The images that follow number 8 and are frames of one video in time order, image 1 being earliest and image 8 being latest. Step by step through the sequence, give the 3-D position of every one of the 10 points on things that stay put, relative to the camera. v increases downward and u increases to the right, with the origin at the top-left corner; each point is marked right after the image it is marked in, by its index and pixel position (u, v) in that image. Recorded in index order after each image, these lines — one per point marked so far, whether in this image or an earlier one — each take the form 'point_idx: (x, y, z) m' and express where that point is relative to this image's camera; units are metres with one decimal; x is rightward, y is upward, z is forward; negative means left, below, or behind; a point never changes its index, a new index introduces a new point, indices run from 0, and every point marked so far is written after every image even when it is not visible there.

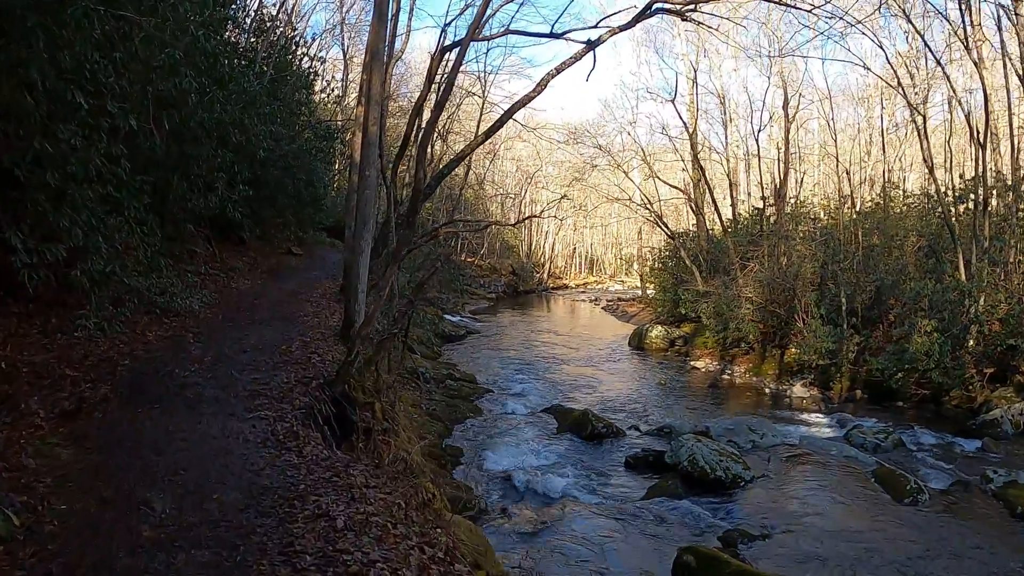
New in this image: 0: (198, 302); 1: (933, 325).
0: (-5.4, -0.4, +11.4) m
1: (+9.6, -0.8, +14.8) m
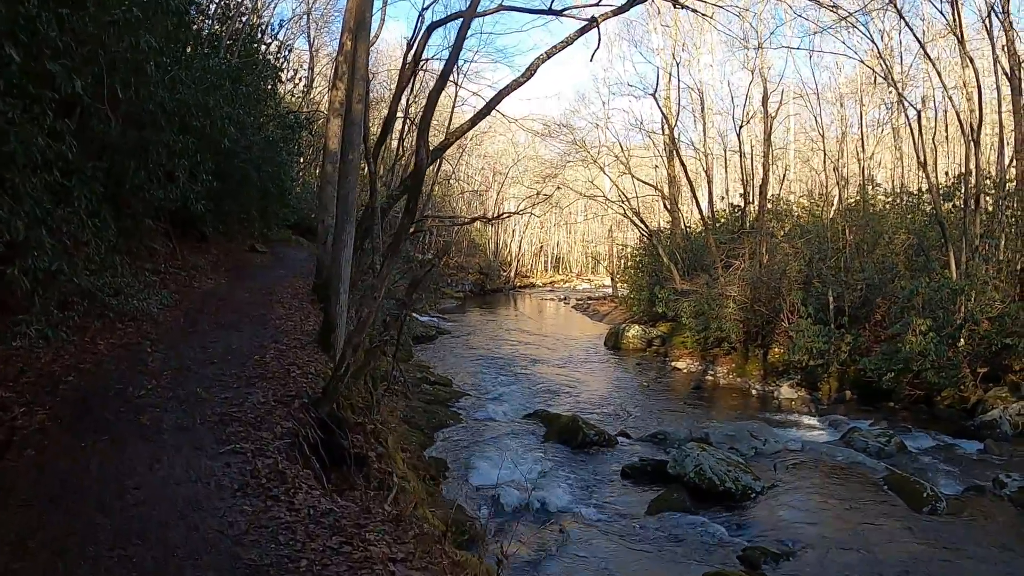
0: (-5.5, -0.4, +10.3) m
1: (+9.2, -0.8, +14.6) m
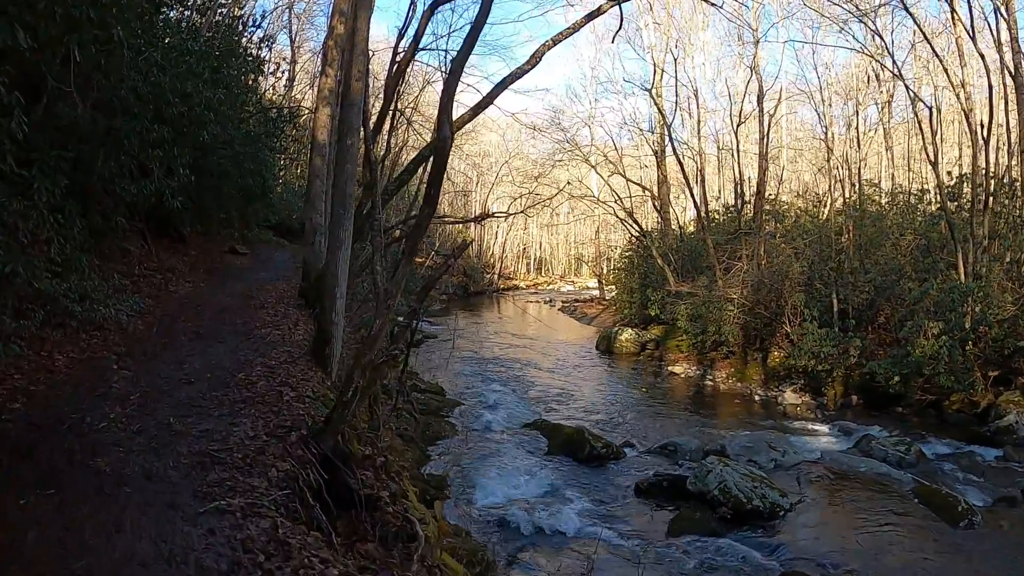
0: (-5.5, -0.4, +9.4) m
1: (+9.2, -0.8, +14.1) m
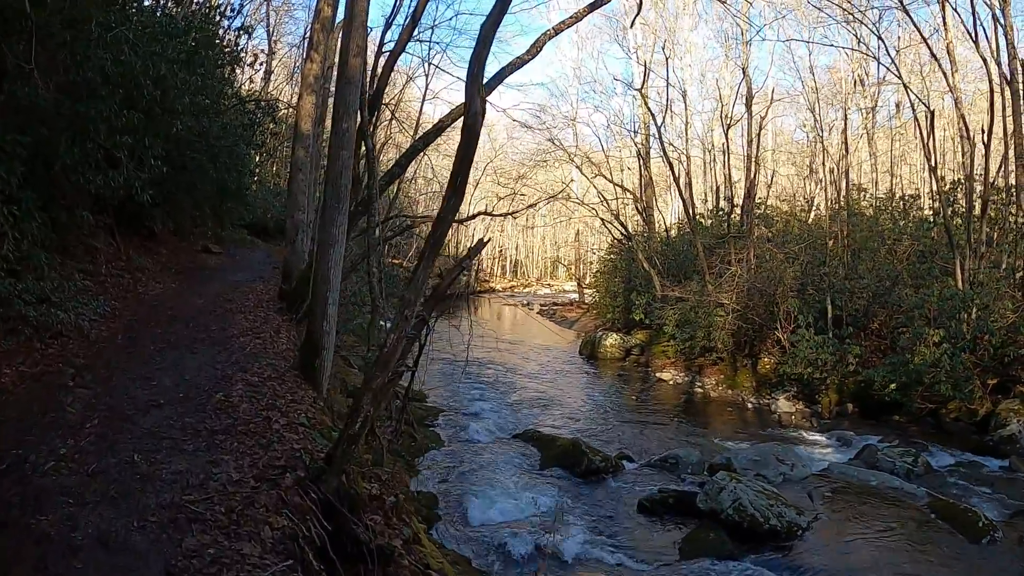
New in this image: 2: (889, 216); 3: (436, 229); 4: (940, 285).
0: (-5.5, -0.5, +8.6) m
1: (+9.0, -0.9, +13.8) m
2: (+10.3, +2.0, +18.0) m
3: (-0.6, +0.4, +4.7) m
4: (+9.6, +0.1, +14.9) m
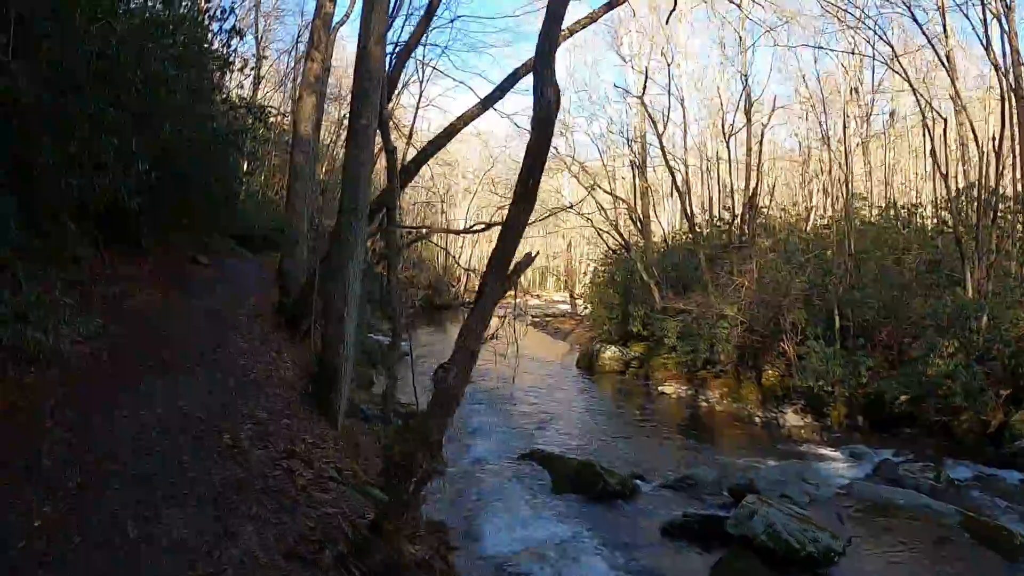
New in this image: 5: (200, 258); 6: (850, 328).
0: (-5.3, -0.6, +7.9) m
1: (+9.0, -1.2, +13.5) m
2: (+10.3, +1.7, +17.7) m
3: (-0.3, +0.3, +4.2) m
4: (+9.7, -0.2, +14.6) m
5: (-8.3, +0.8, +17.3) m
6: (+8.4, -1.0, +16.5) m
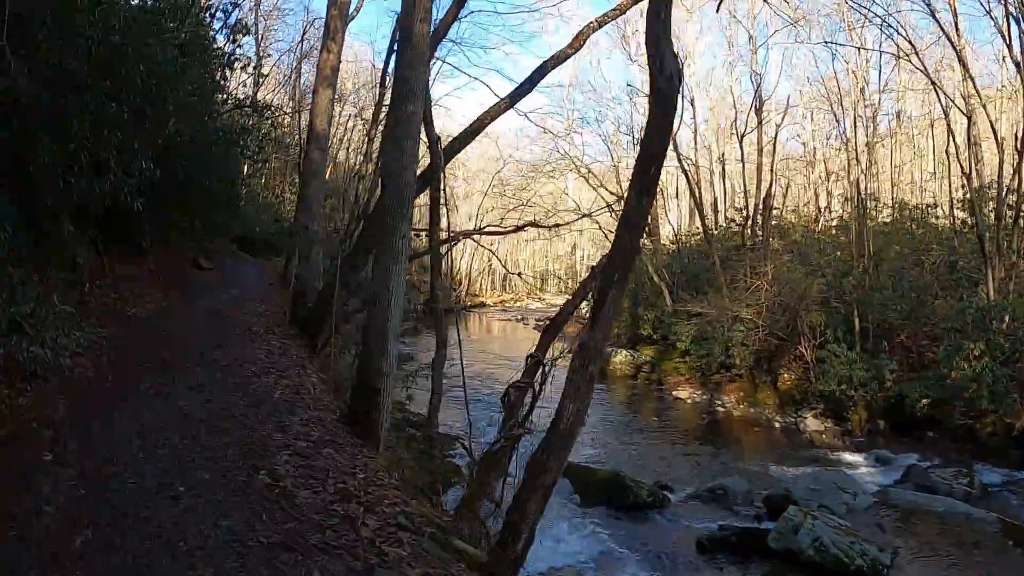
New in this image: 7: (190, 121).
0: (-4.9, -0.7, +7.5) m
1: (+9.4, -1.2, +13.2) m
2: (+10.6, +1.7, +17.4) m
3: (0.0, +0.3, +3.8) m
4: (+10.0, -0.2, +14.2) m
5: (-8.0, +0.7, +16.9) m
6: (+8.7, -1.0, +16.1) m
7: (-5.5, +2.9, +11.2) m
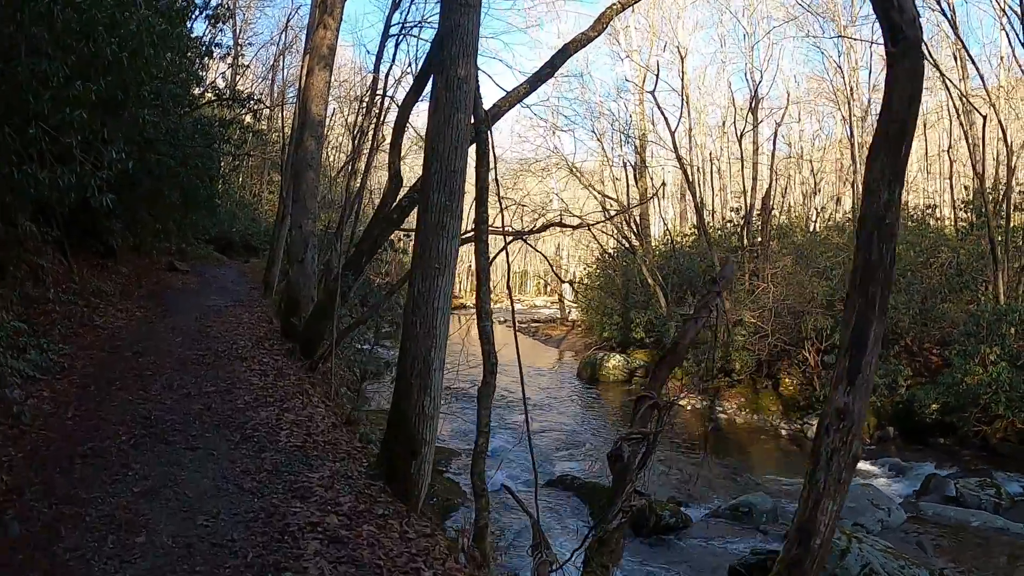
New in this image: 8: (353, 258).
0: (-4.7, -0.8, +6.6) m
1: (+9.4, -1.2, +12.7) m
2: (+10.4, +1.6, +17.0) m
3: (+0.4, +0.2, +3.0) m
4: (+10.0, -0.2, +13.8) m
5: (-8.1, +0.6, +15.9) m
6: (+8.7, -1.1, +15.6) m
7: (-5.4, +2.8, +10.3) m
8: (-2.0, +0.4, +8.3) m
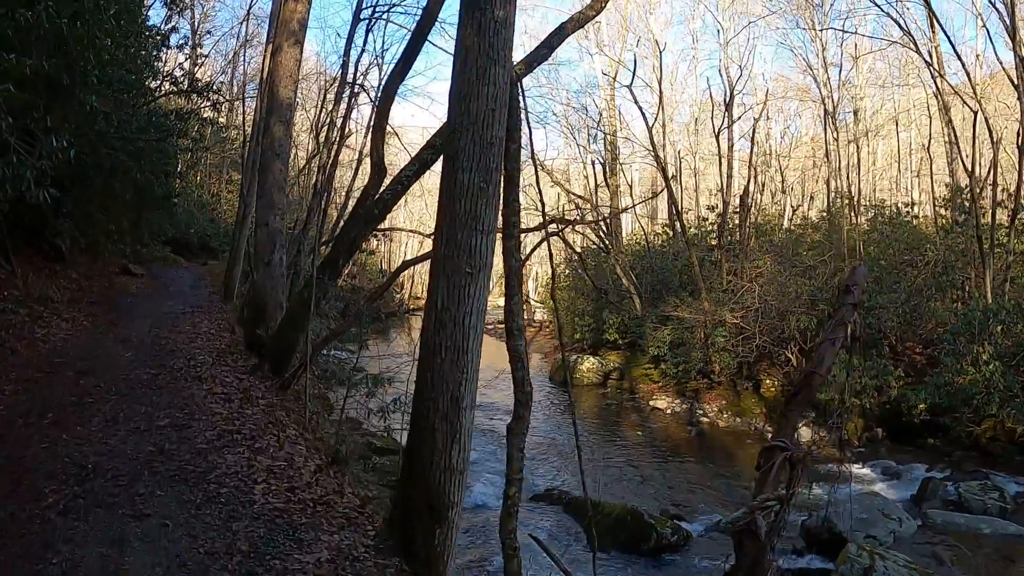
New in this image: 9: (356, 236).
0: (-4.7, -0.9, +5.7) m
1: (+9.0, -1.2, +12.5) m
2: (+9.8, +1.7, +16.9) m
3: (+0.5, +0.2, +2.4) m
4: (+9.5, -0.2, +13.7) m
5: (-8.6, +0.4, +14.7) m
6: (+8.1, -1.0, +15.4) m
7: (-5.6, +2.7, +9.3) m
8: (-2.1, +0.3, +7.5) m
9: (-1.7, +0.6, +7.2) m
